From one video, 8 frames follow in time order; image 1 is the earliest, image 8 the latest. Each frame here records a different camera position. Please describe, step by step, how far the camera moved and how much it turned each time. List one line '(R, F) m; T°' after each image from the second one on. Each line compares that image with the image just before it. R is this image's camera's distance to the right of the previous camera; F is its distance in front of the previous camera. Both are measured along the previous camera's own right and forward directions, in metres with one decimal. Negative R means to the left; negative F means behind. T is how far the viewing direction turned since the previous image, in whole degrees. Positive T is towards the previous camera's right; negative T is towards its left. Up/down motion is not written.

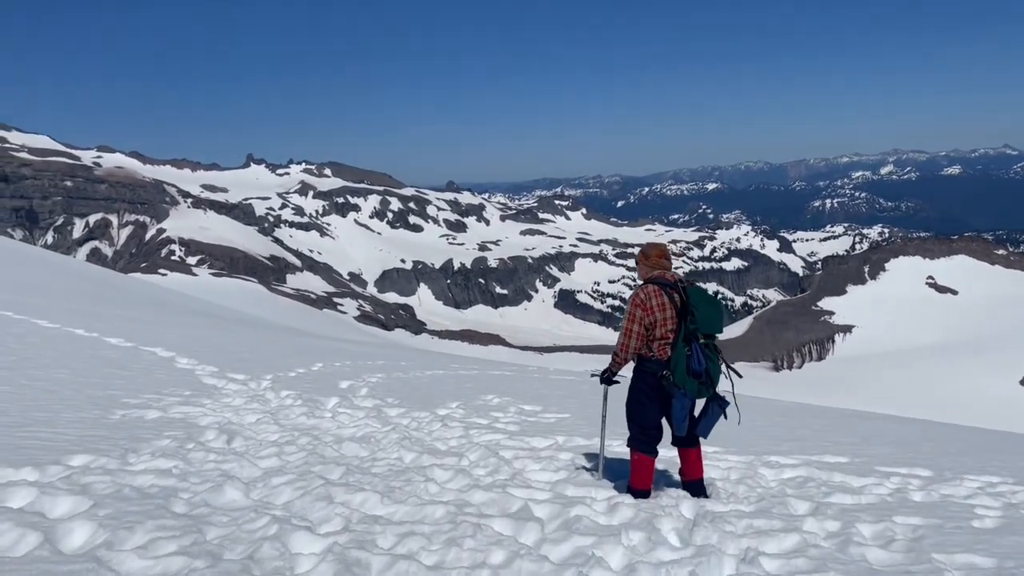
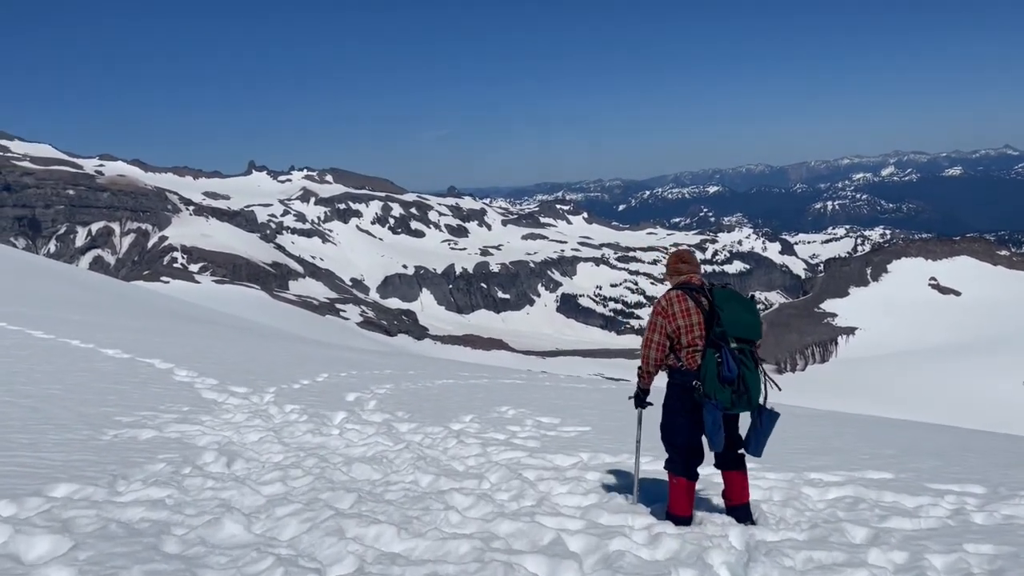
(-0.2, +0.7) m; 0°
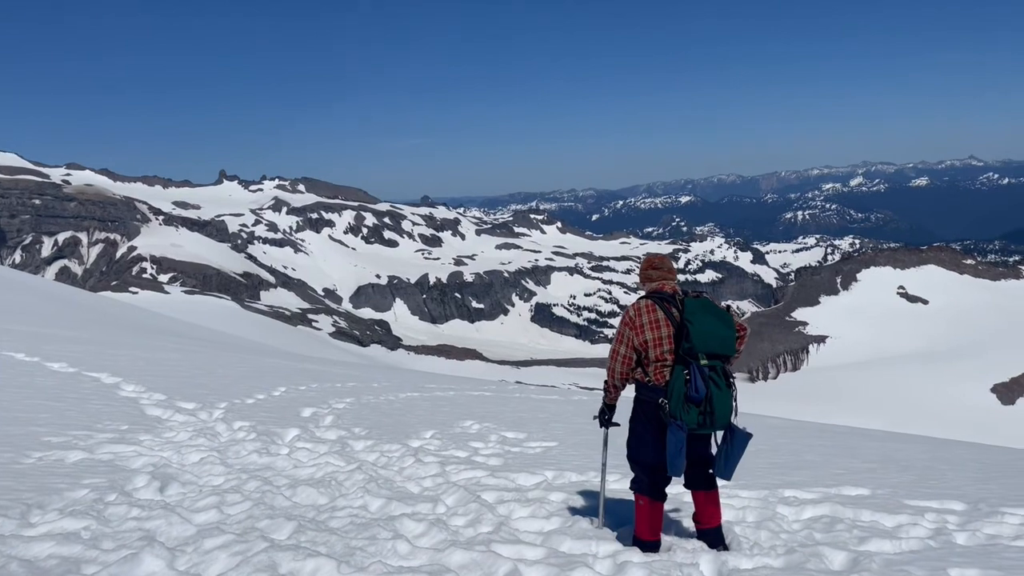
(+0.1, +0.5) m; +2°
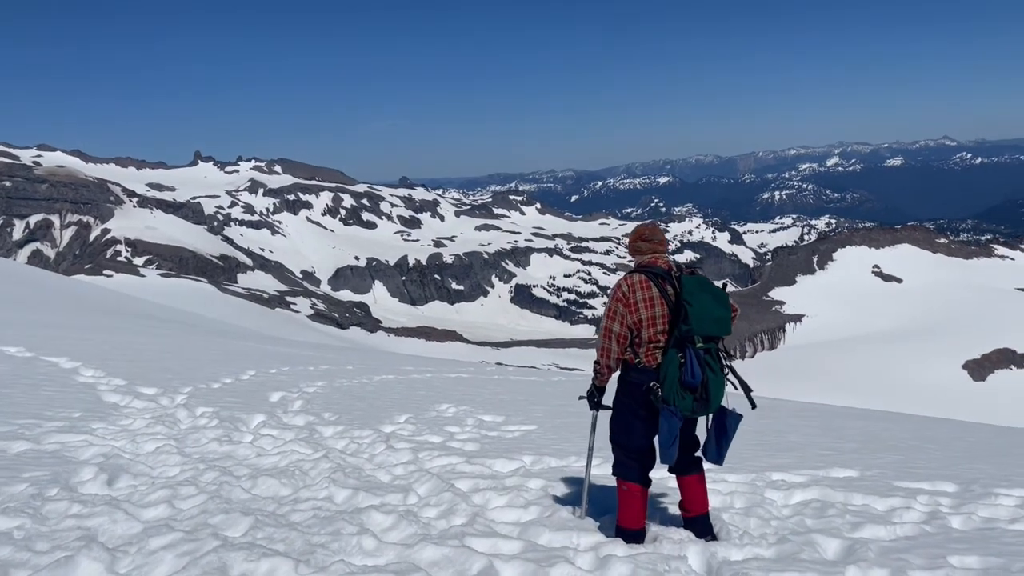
(0.0, +0.5) m; +1°
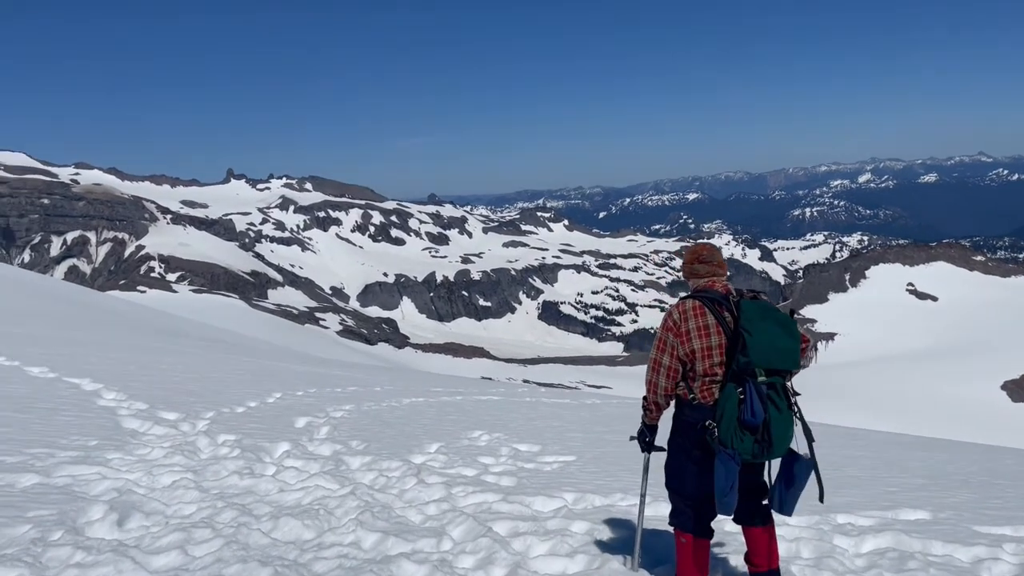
(-0.1, +0.6) m; -2°
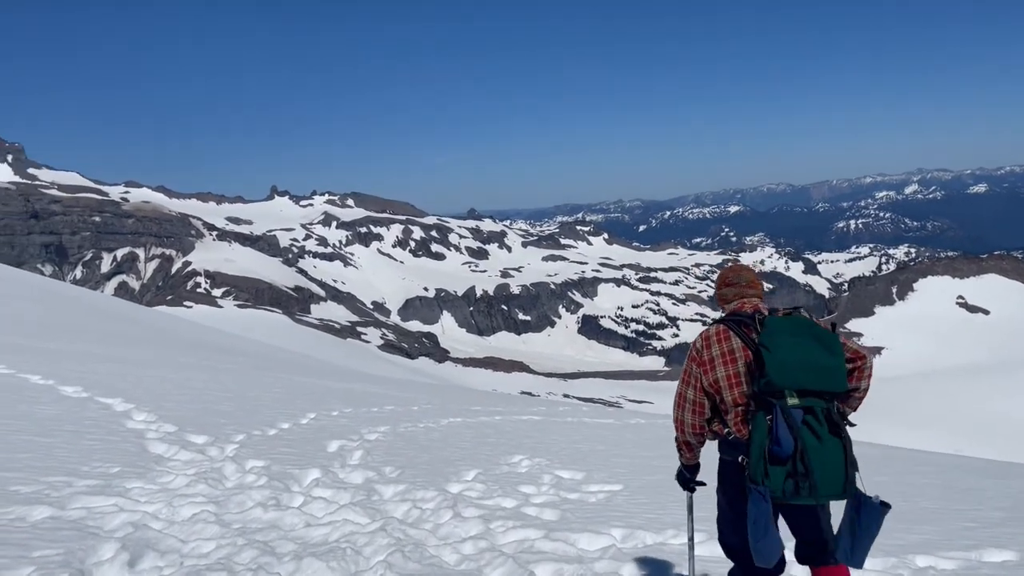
(0.0, +0.6) m; -3°
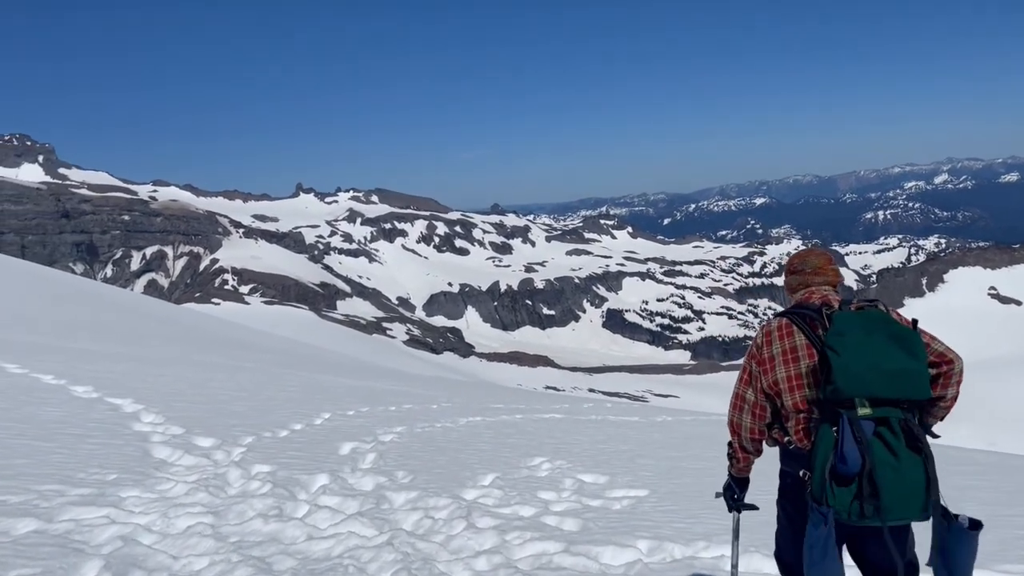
(+0.1, +0.5) m; -2°
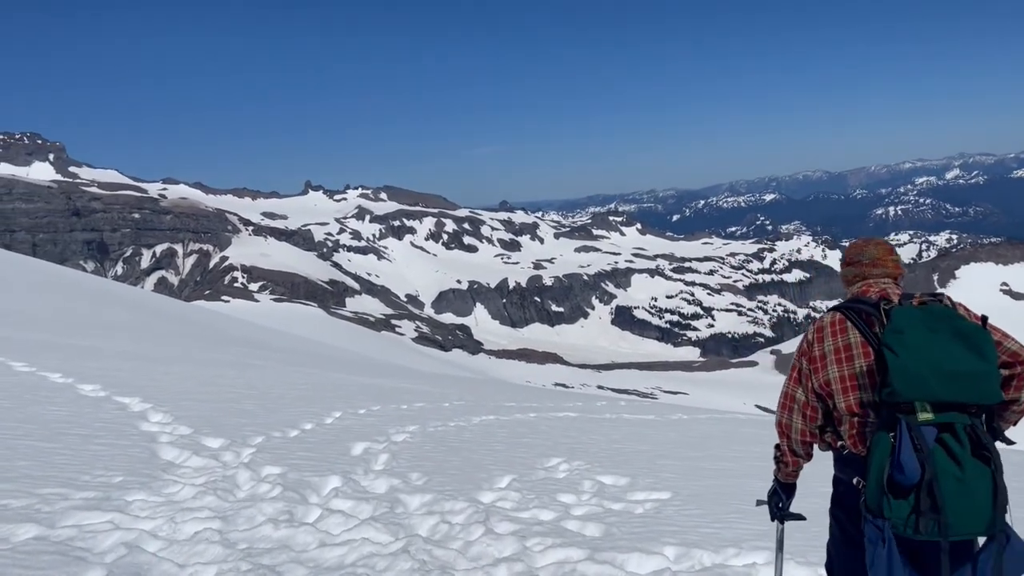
(-0.1, +0.3) m; -1°
